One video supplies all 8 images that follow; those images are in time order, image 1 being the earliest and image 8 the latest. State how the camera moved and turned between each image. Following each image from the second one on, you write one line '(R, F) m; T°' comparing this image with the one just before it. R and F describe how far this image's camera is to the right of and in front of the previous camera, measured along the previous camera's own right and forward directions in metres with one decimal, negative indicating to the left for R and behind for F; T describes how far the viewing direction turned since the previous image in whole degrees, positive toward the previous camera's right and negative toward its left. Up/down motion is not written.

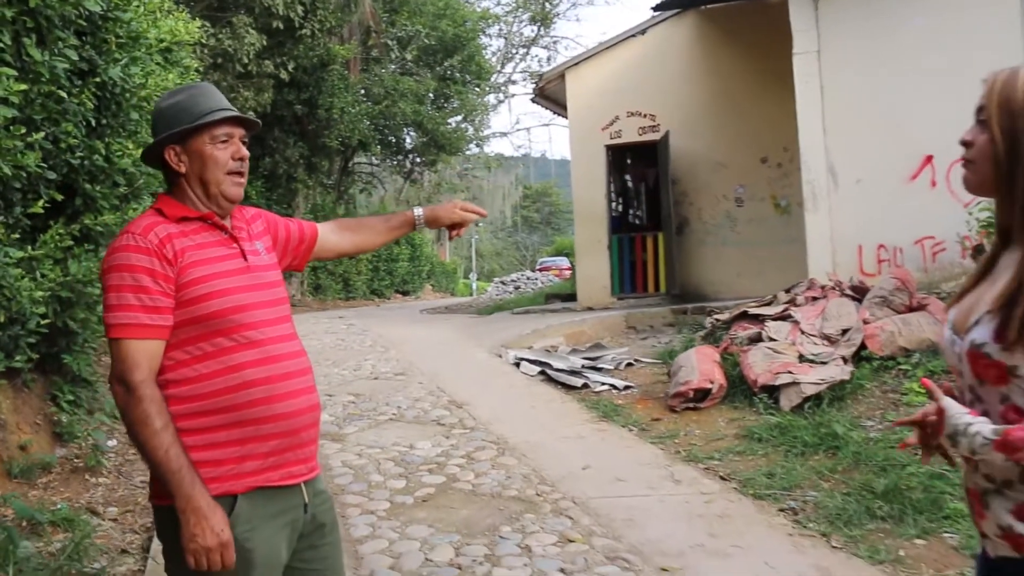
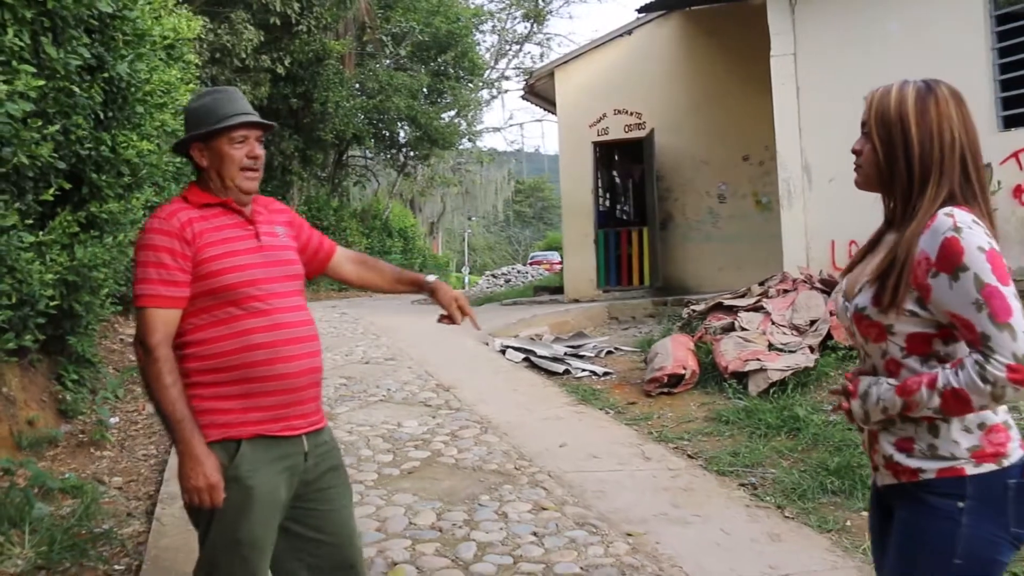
(0.0, -0.3) m; 0°
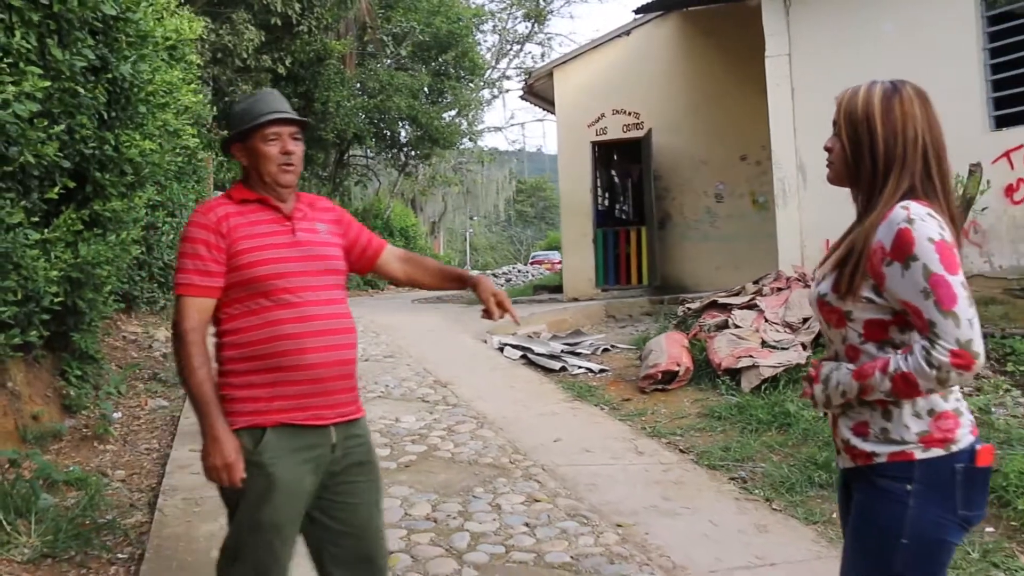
(0.0, -0.1) m; 0°
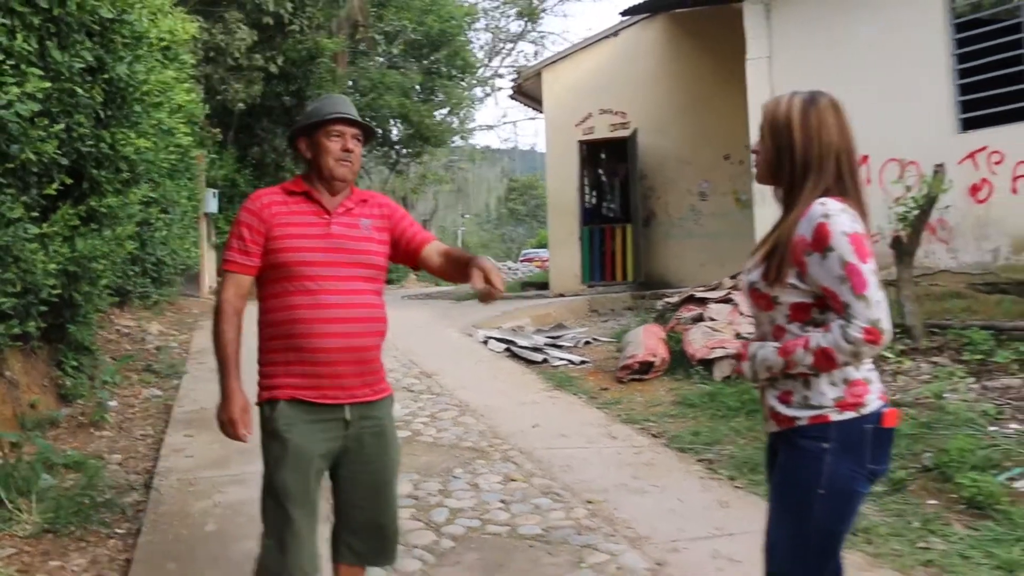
(+0.1, -0.2) m; 0°
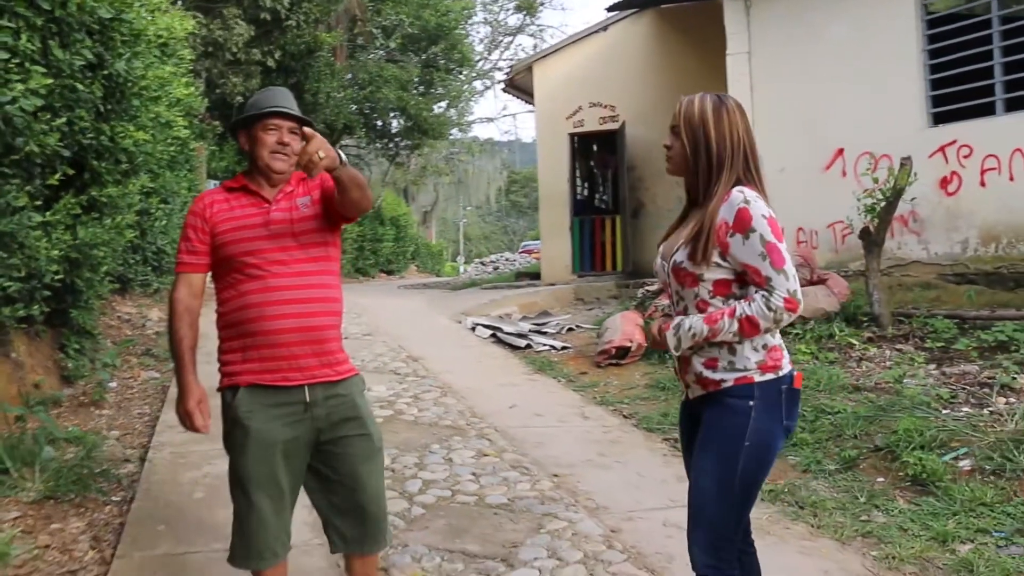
(+0.1, -0.3) m; 0°
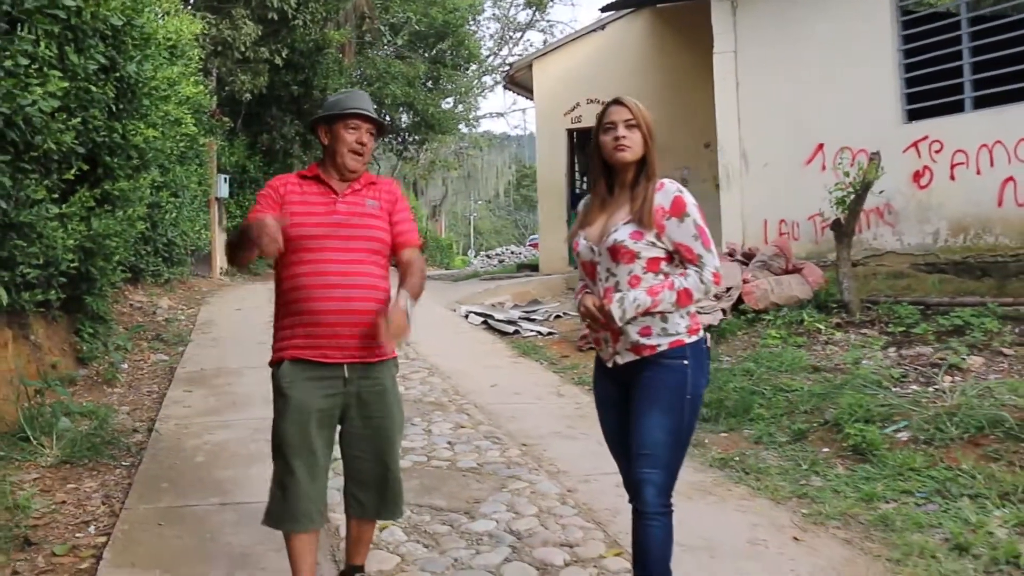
(+0.2, -0.4) m; -1°
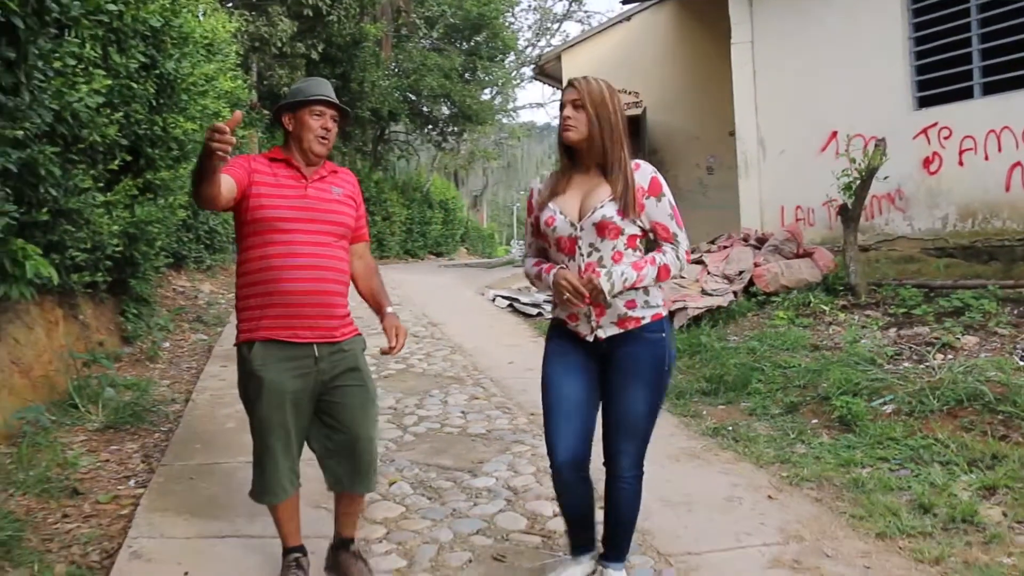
(+0.2, -0.3) m; -2°
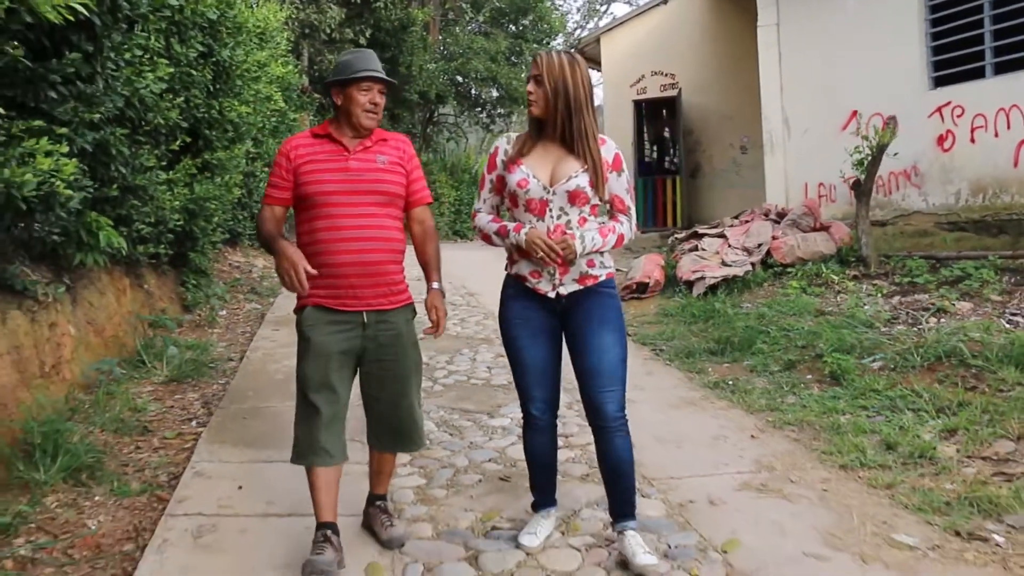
(+0.2, -0.5) m; -3°
